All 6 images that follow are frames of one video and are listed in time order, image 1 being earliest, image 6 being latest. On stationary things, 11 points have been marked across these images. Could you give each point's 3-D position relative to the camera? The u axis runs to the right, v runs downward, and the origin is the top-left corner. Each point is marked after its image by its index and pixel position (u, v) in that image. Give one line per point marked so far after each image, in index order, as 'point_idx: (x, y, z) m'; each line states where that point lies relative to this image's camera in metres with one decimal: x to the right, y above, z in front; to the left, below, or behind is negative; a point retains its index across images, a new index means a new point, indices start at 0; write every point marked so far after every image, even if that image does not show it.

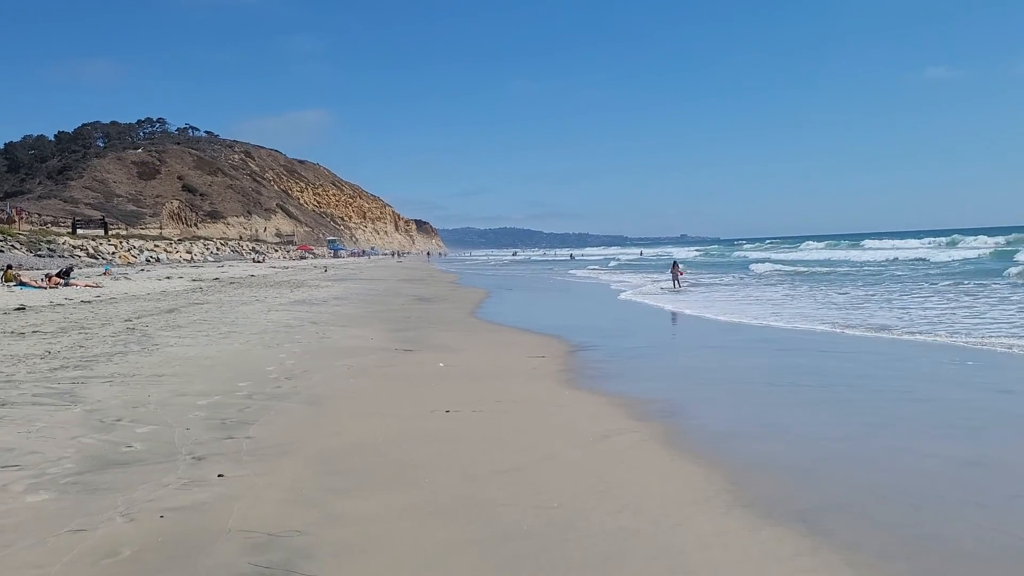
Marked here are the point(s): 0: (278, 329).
0: (-2.9, -0.5, +10.8) m
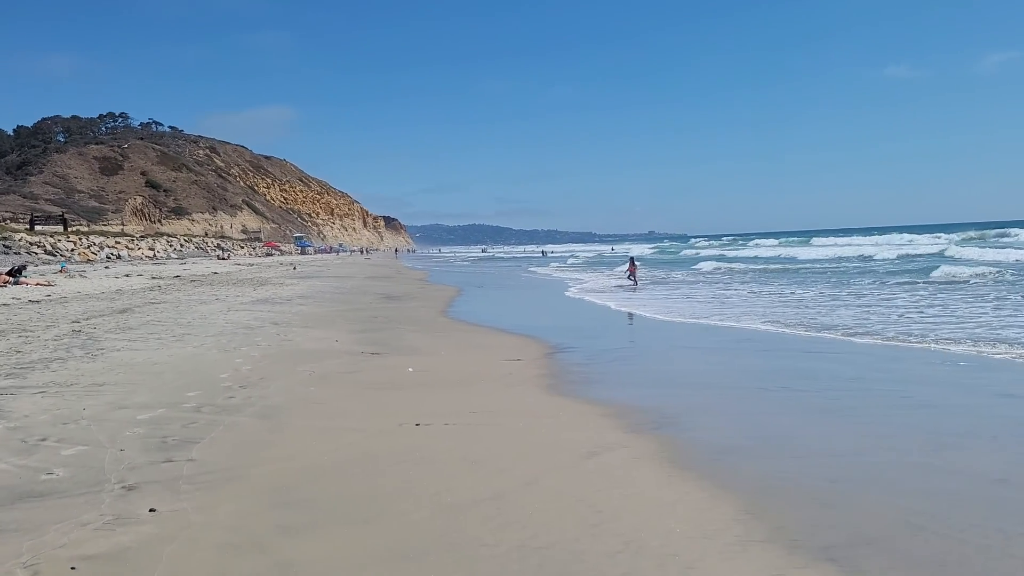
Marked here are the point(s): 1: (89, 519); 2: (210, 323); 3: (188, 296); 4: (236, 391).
0: (-3.2, -0.5, +10.2) m
1: (-1.5, -0.8, +3.1) m
2: (-3.9, -0.4, +11.1) m
3: (-6.1, -0.2, +16.2) m
4: (-1.9, -0.7, +6.0) m
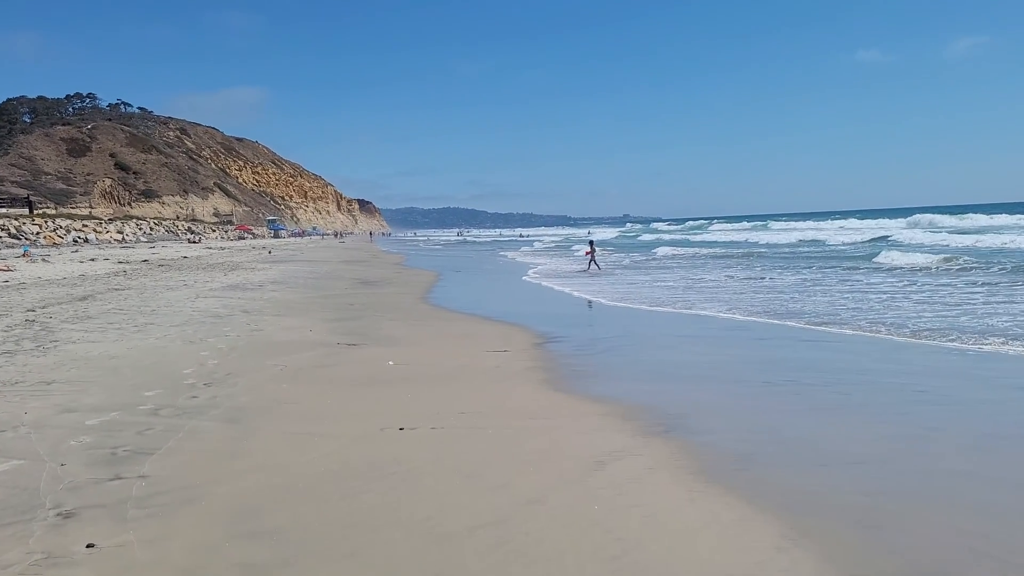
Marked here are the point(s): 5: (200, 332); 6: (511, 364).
0: (-3.4, -0.3, +9.6) m
1: (-1.5, -0.8, +2.6) m
2: (-4.1, -0.3, +10.5) m
3: (-6.4, +0.1, +15.5) m
4: (-2.0, -0.6, +5.5) m
5: (-3.0, -0.4, +8.4) m
6: (0.0, -0.6, +6.9) m
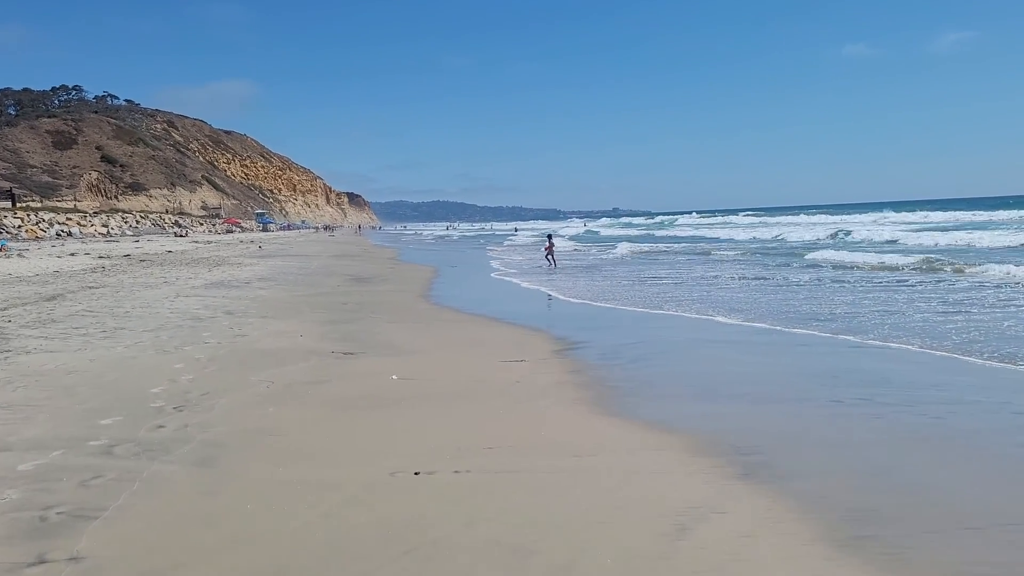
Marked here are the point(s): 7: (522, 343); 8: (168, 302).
0: (-3.3, -0.3, +8.6) m
1: (-1.3, -0.9, +1.7) m
2: (-3.9, -0.3, +9.5) m
3: (-6.3, +0.2, +14.5) m
4: (-1.8, -0.7, +4.5) m
5: (-2.9, -0.4, +7.5) m
6: (+0.1, -0.6, +6.0) m
7: (+0.1, -0.5, +7.9) m
8: (-4.2, -0.2, +10.7) m
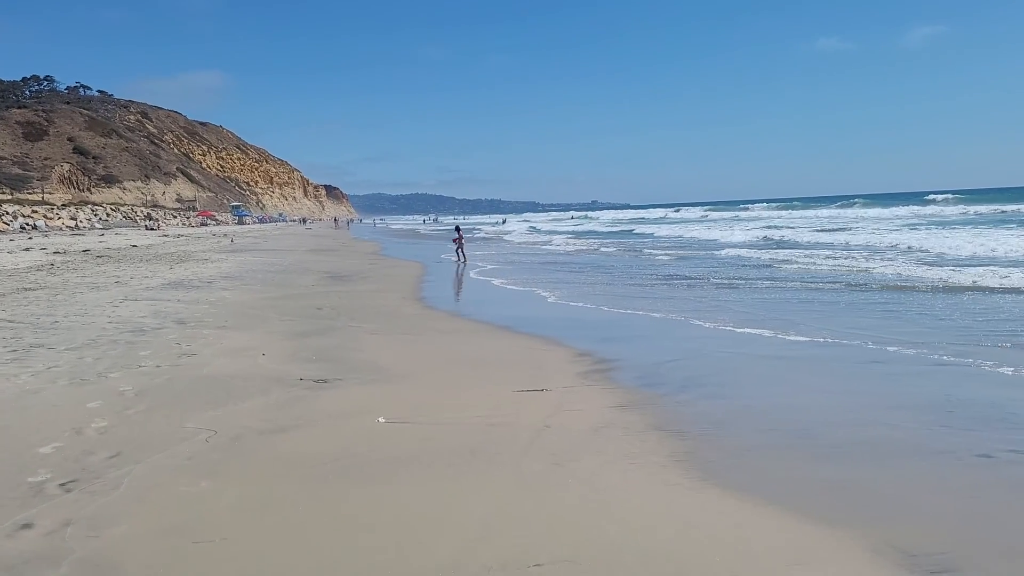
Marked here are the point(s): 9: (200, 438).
0: (-3.2, -0.4, +7.1) m
1: (-1.1, -1.0, +0.2) m
2: (-3.9, -0.3, +7.9) m
3: (-6.4, +0.1, +12.9) m
4: (-1.6, -0.7, +3.0) m
5: (-2.8, -0.5, +5.9) m
6: (+0.3, -0.7, +4.6) m
7: (+0.2, -0.5, +6.4) m
8: (-4.2, -0.2, +9.1) m
9: (-1.4, -0.7, +4.0) m
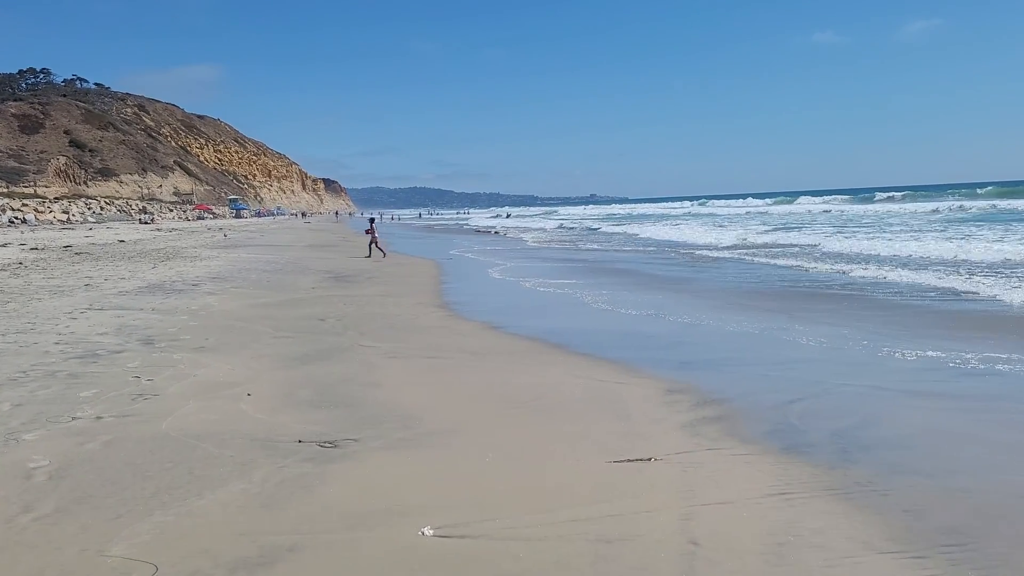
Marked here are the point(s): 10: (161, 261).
0: (-2.8, -0.5, +5.4) m
1: (-0.7, -1.1, -1.5) m
2: (-3.5, -0.4, +6.3) m
3: (-6.0, +0.1, +11.2) m
4: (-1.2, -0.9, +1.3) m
5: (-2.4, -0.6, +4.2) m
6: (+0.7, -0.8, +2.9) m
7: (+0.6, -0.6, +4.7) m
8: (-3.8, -0.3, +7.4) m
9: (-1.0, -0.8, +2.3) m
10: (-6.3, +0.5, +15.7) m
